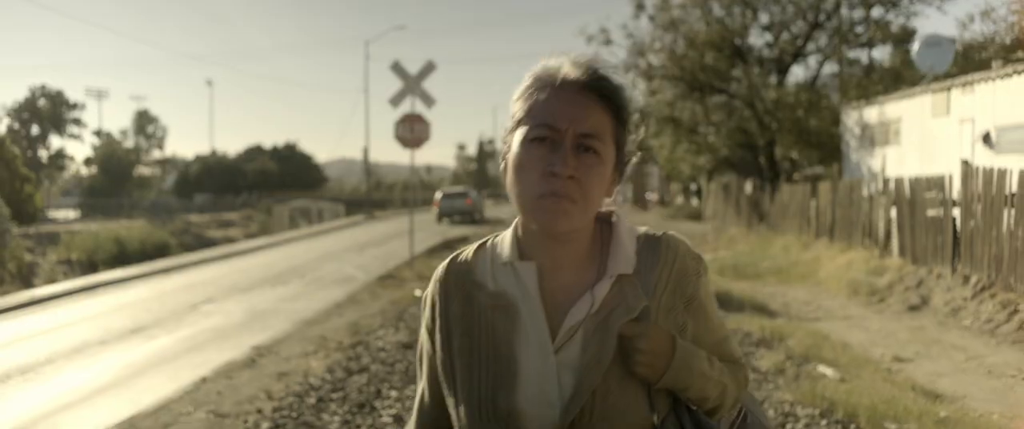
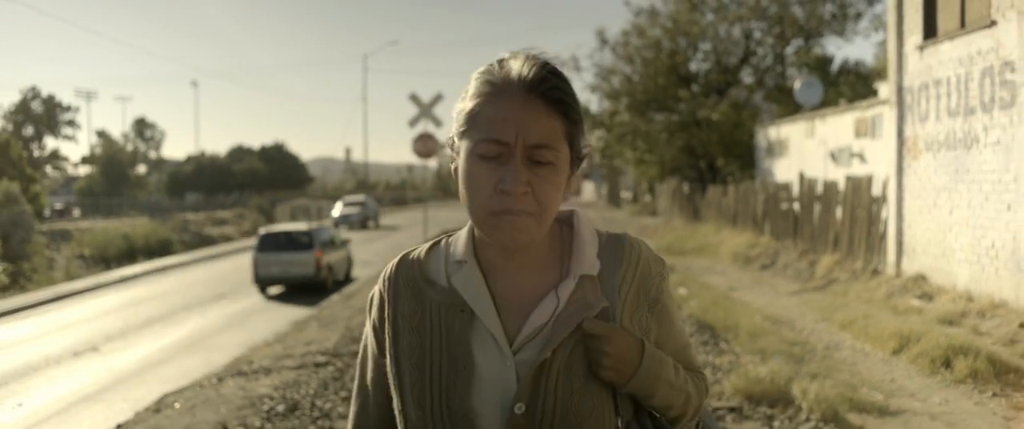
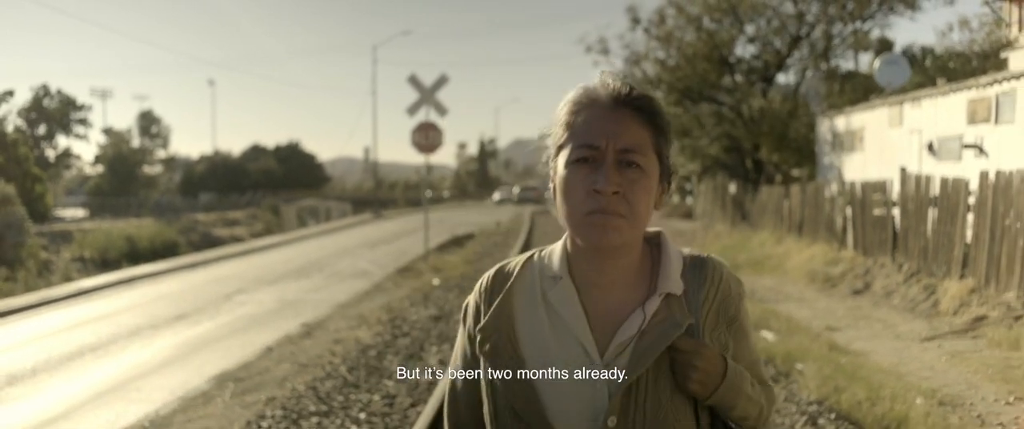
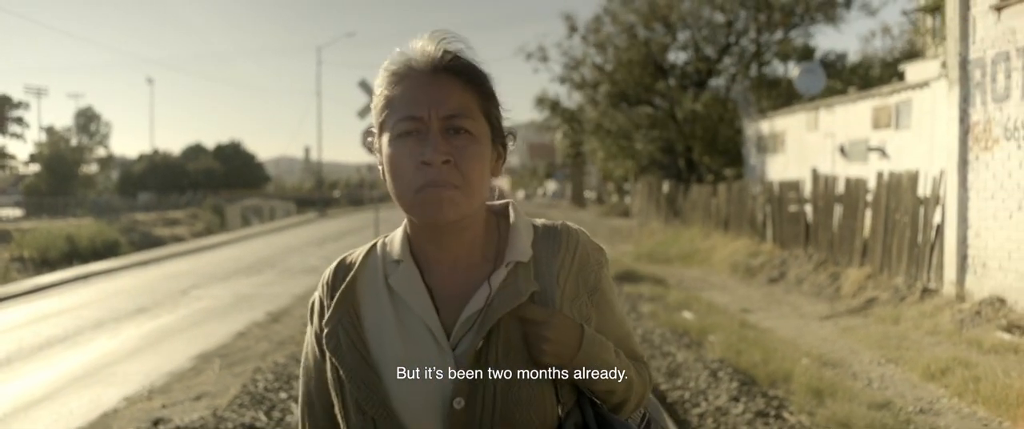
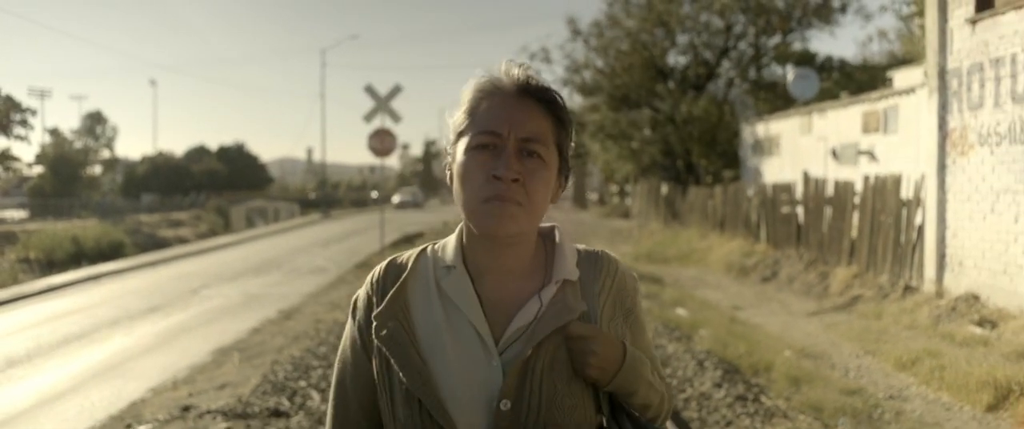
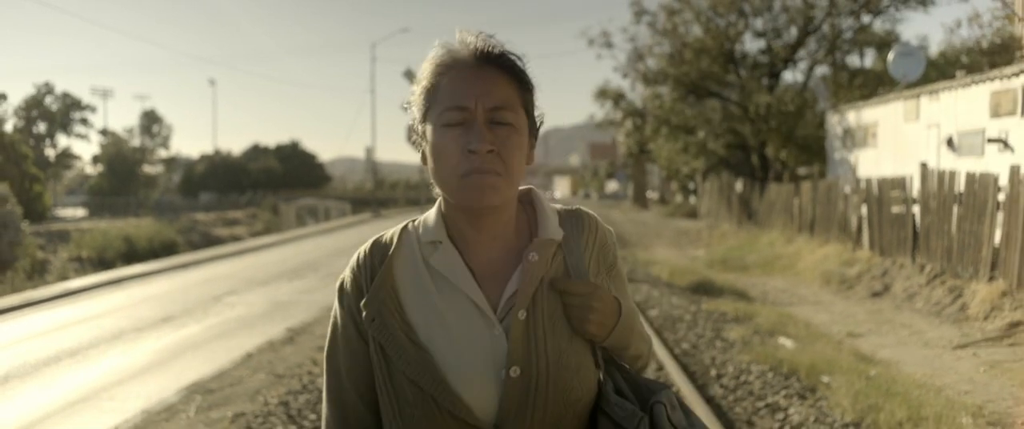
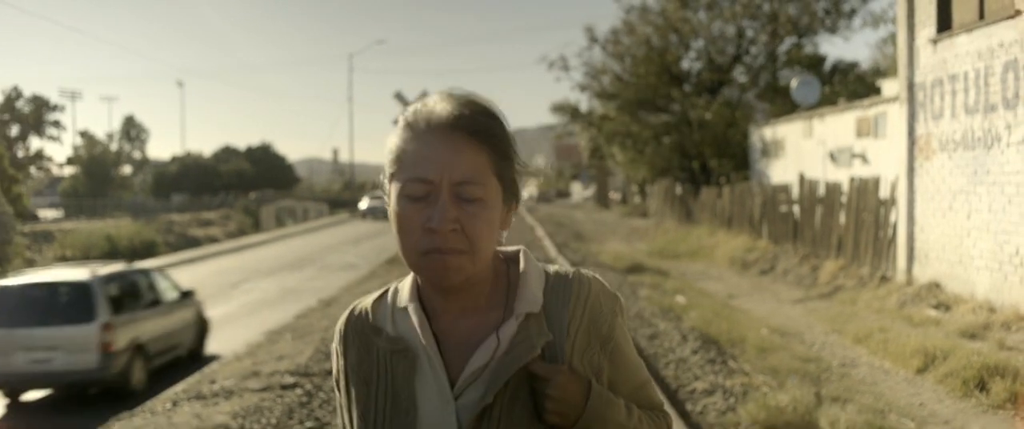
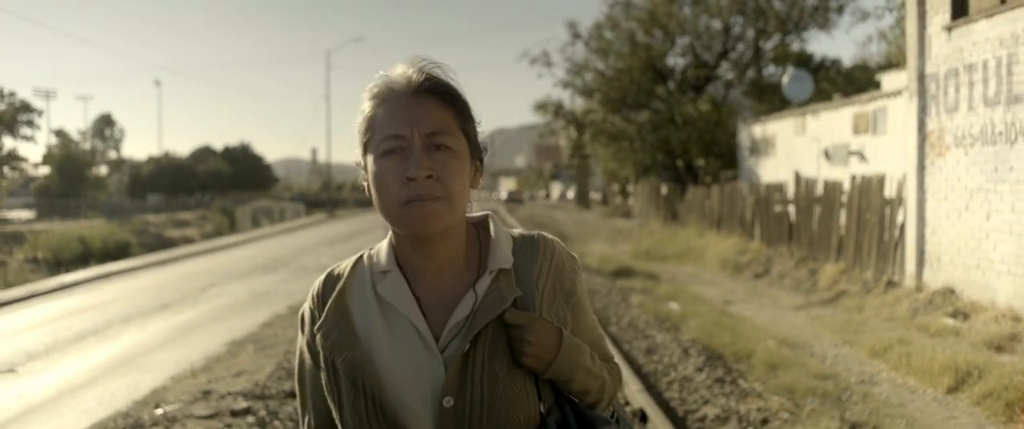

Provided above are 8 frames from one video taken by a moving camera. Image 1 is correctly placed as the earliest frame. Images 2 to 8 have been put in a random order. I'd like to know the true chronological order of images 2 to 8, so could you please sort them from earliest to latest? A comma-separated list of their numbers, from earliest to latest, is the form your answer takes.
6, 3, 4, 5, 8, 7, 2
